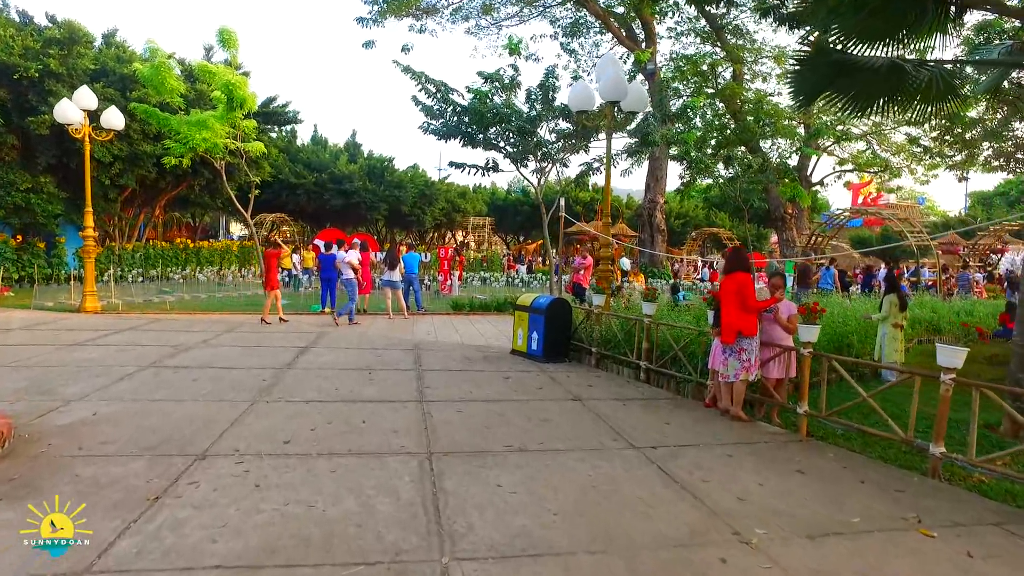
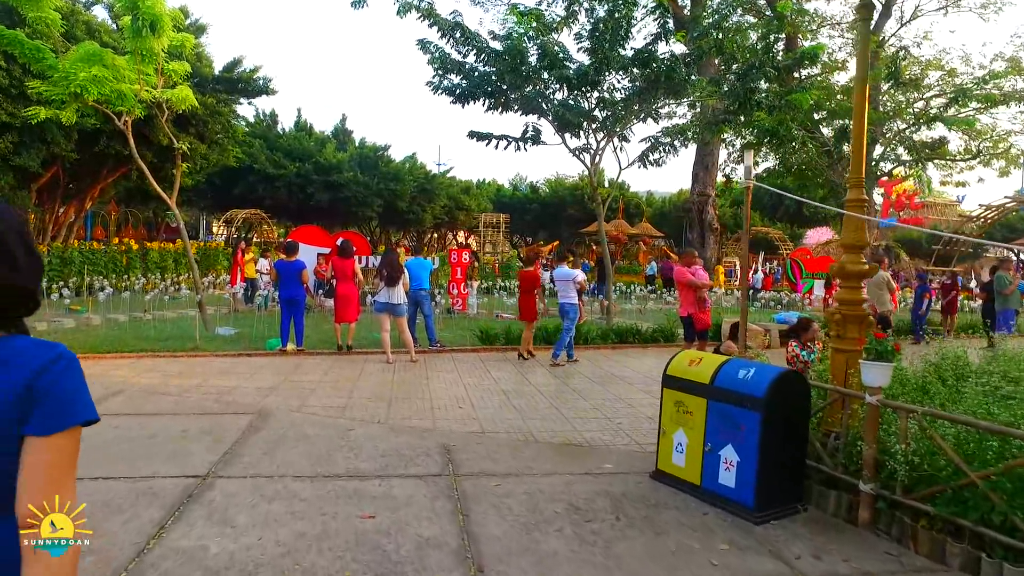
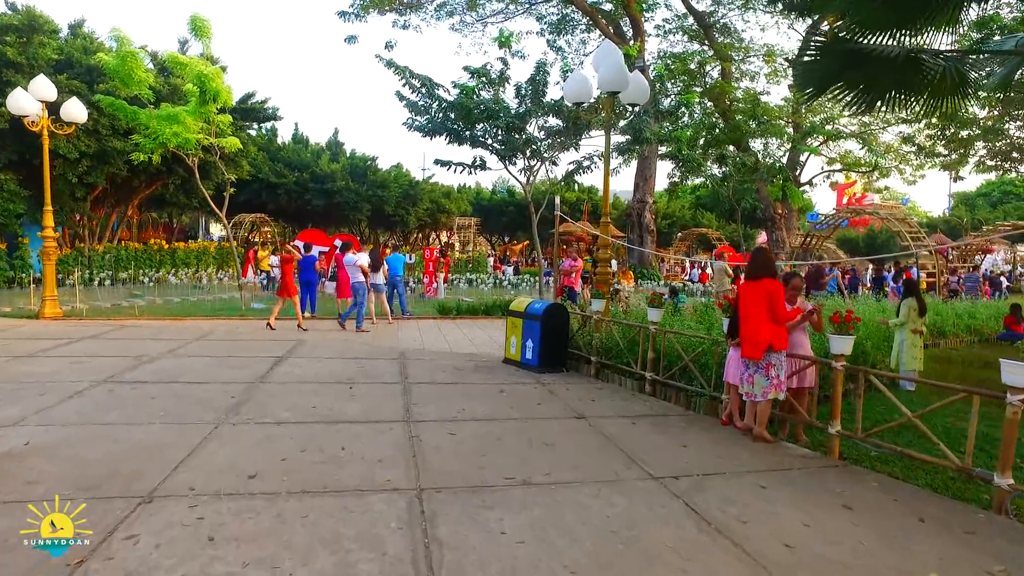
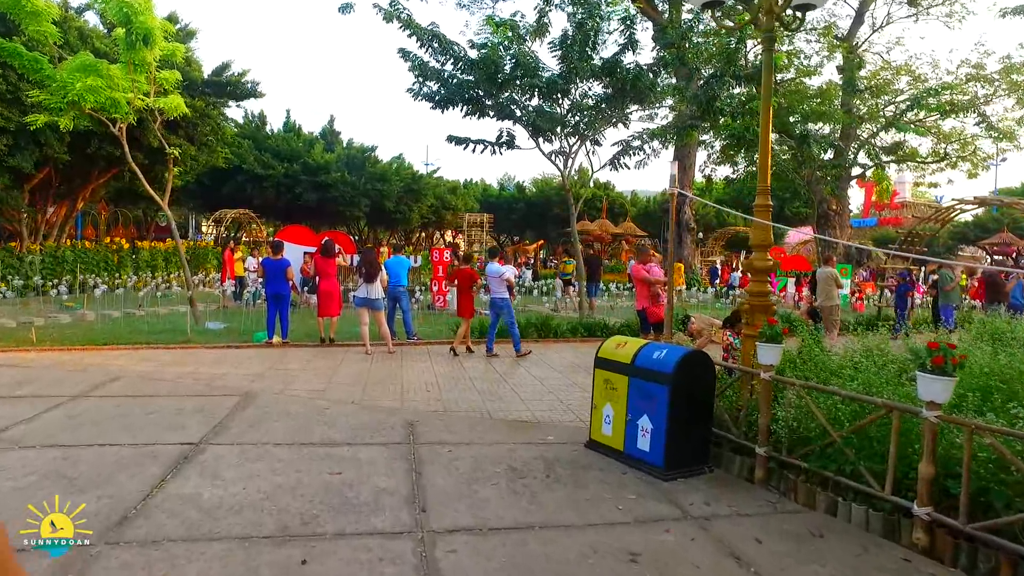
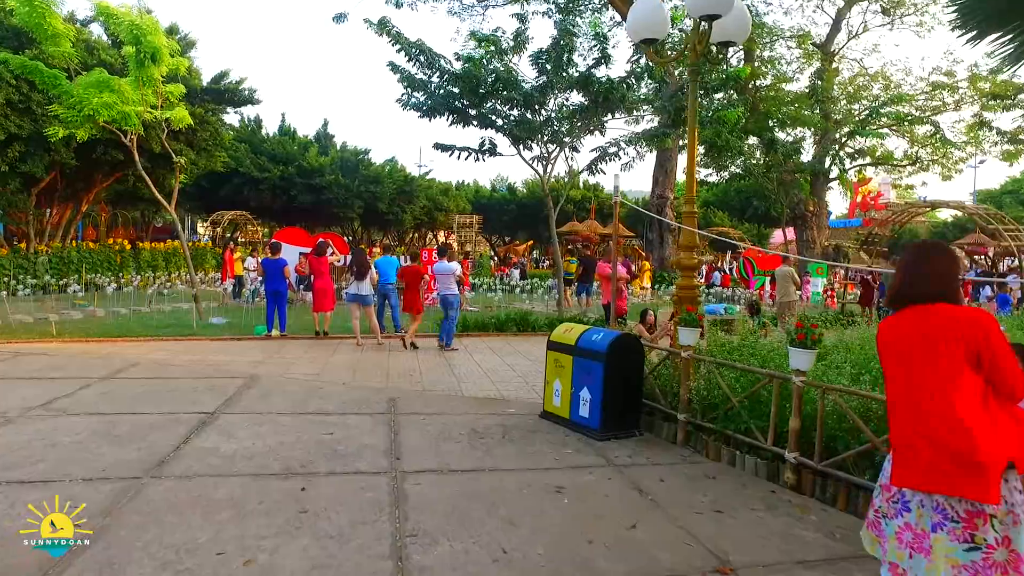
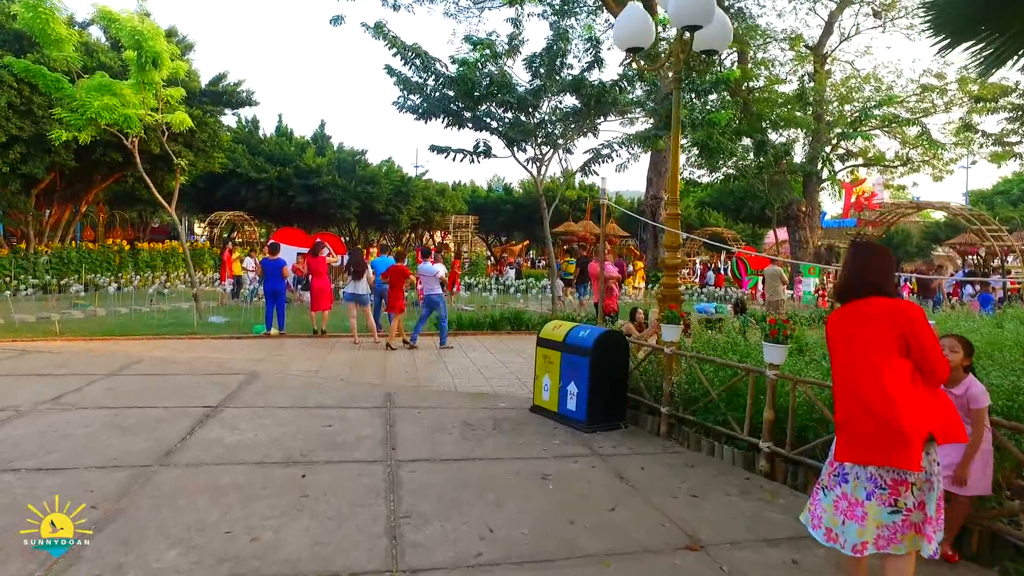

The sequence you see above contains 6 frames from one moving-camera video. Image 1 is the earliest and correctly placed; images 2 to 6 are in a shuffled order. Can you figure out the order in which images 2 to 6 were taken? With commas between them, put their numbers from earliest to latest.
3, 6, 5, 4, 2
